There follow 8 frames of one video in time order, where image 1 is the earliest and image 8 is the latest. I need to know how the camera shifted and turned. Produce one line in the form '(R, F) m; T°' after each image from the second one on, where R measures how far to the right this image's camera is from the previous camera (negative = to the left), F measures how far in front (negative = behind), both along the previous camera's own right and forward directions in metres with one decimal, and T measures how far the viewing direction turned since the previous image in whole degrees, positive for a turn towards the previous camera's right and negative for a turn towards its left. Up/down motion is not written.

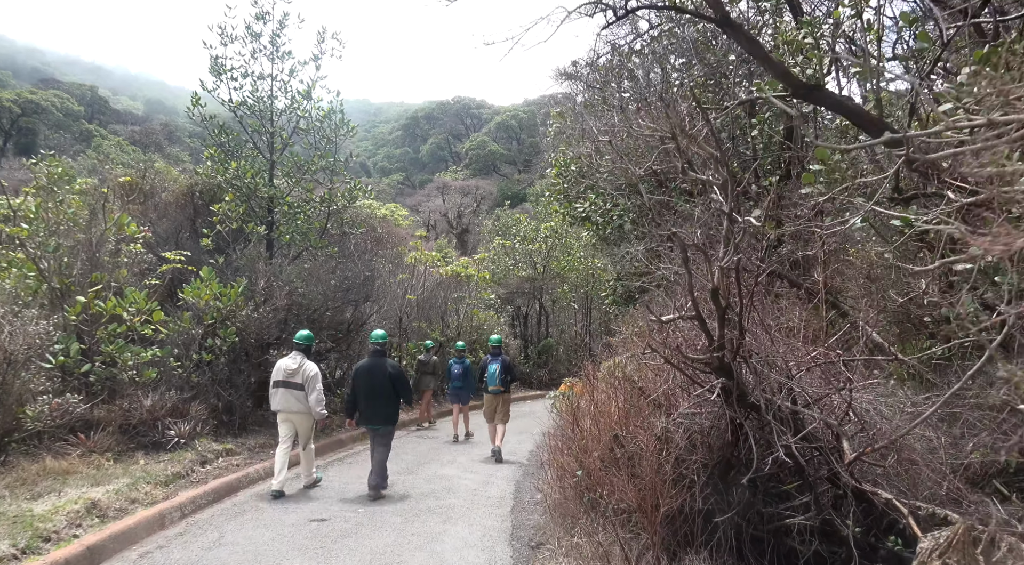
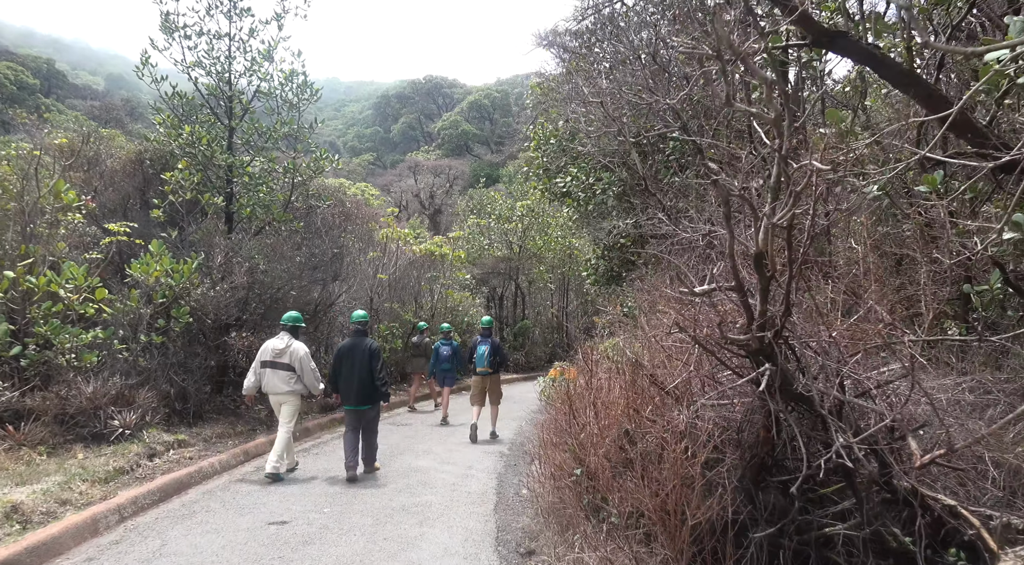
(-0.1, +0.7) m; +2°
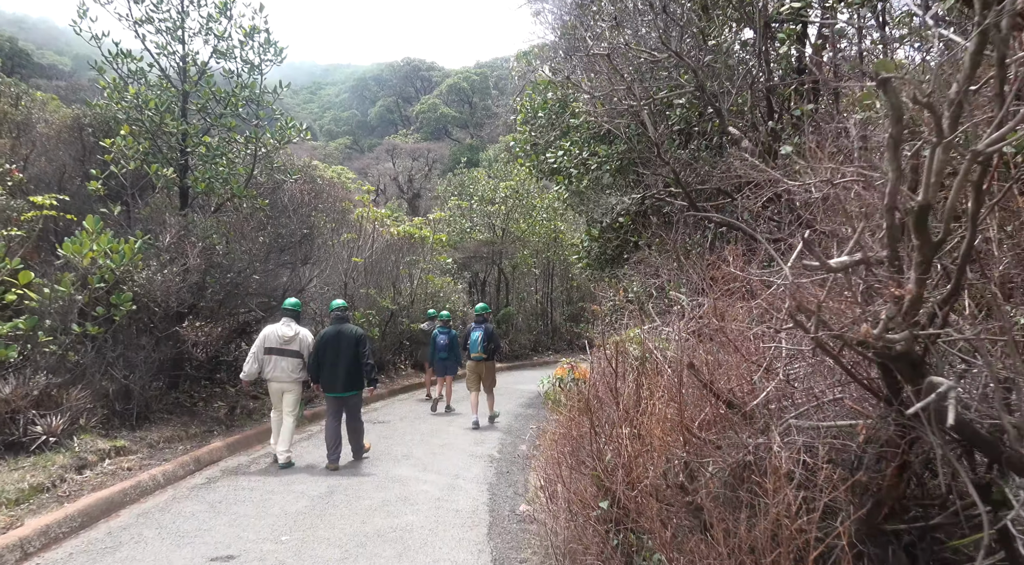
(-0.1, +1.1) m; +2°
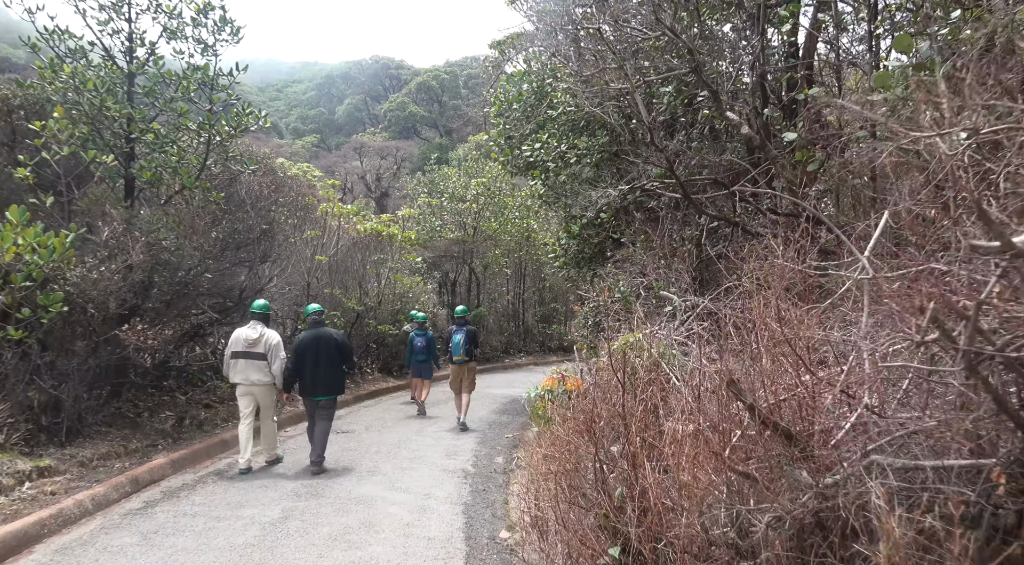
(-0.1, +0.7) m; +2°
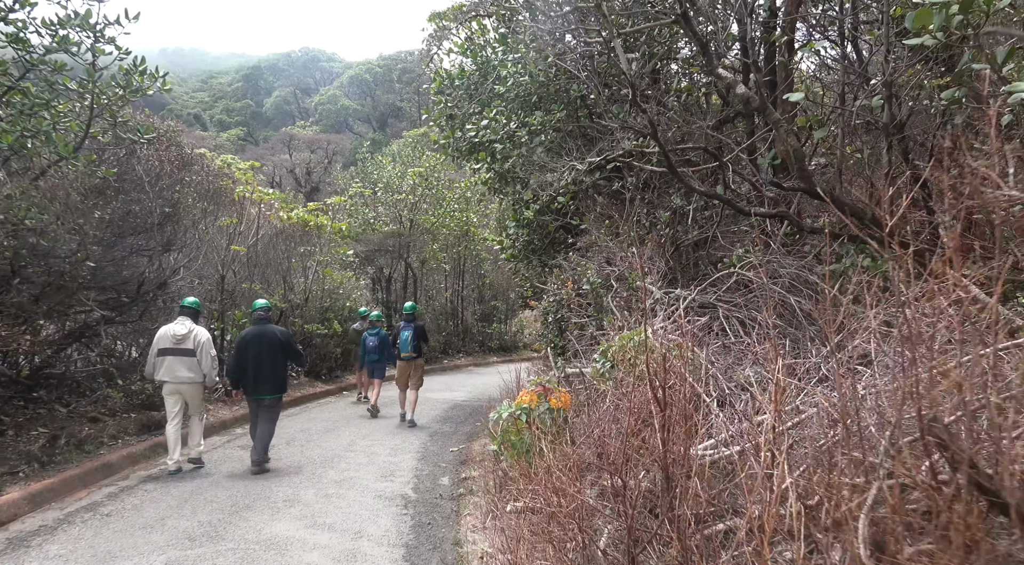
(-0.1, +1.2) m; +5°
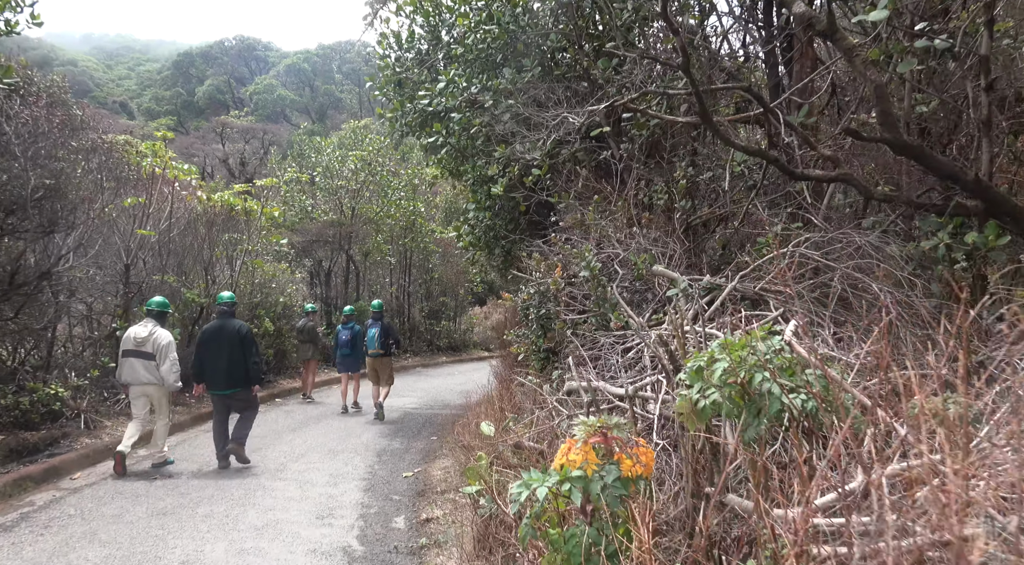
(-0.2, +1.5) m; +5°
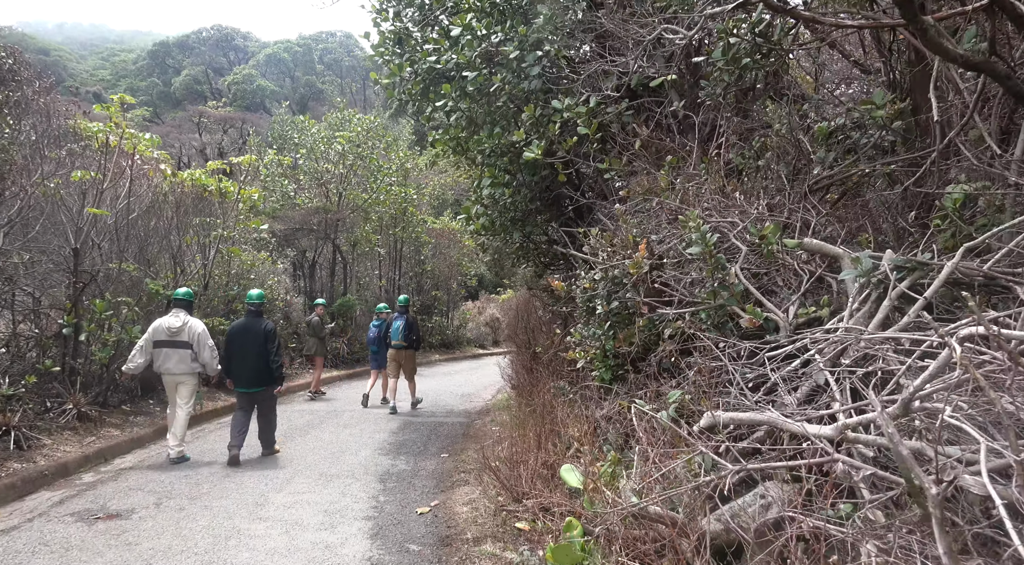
(-0.5, +1.5) m; +1°
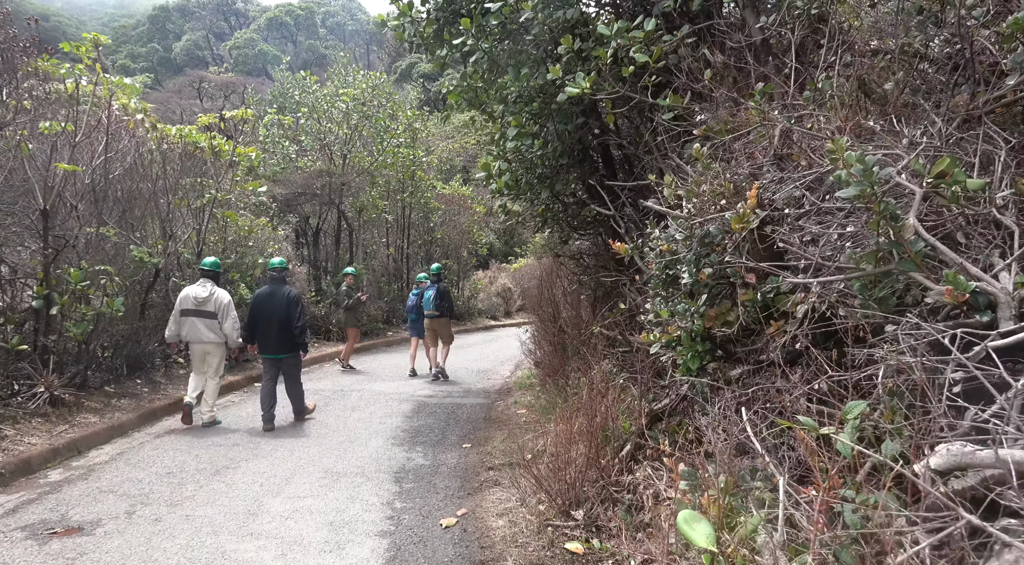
(-0.2, +1.0) m; 0°
